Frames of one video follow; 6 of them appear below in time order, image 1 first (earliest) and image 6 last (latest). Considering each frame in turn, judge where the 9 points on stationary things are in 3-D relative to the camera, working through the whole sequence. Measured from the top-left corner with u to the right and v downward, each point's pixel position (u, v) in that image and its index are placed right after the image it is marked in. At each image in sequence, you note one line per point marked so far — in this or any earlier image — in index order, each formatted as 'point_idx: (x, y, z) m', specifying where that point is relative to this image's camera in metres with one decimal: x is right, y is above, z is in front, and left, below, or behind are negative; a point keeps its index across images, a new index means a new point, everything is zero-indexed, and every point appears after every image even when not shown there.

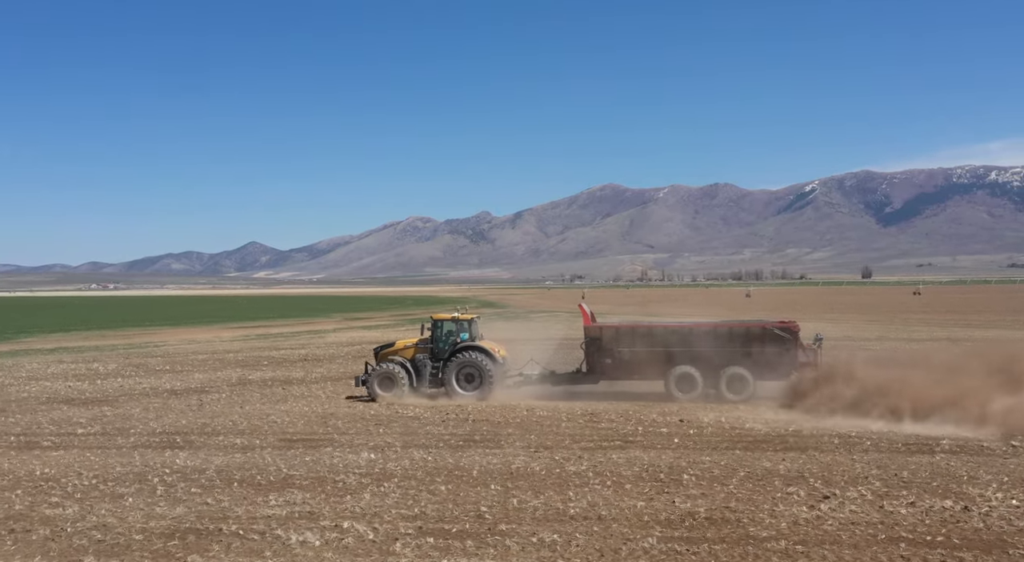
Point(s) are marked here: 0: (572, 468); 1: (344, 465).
0: (+0.9, -2.5, +12.7) m
1: (-2.4, -2.6, +13.5) m
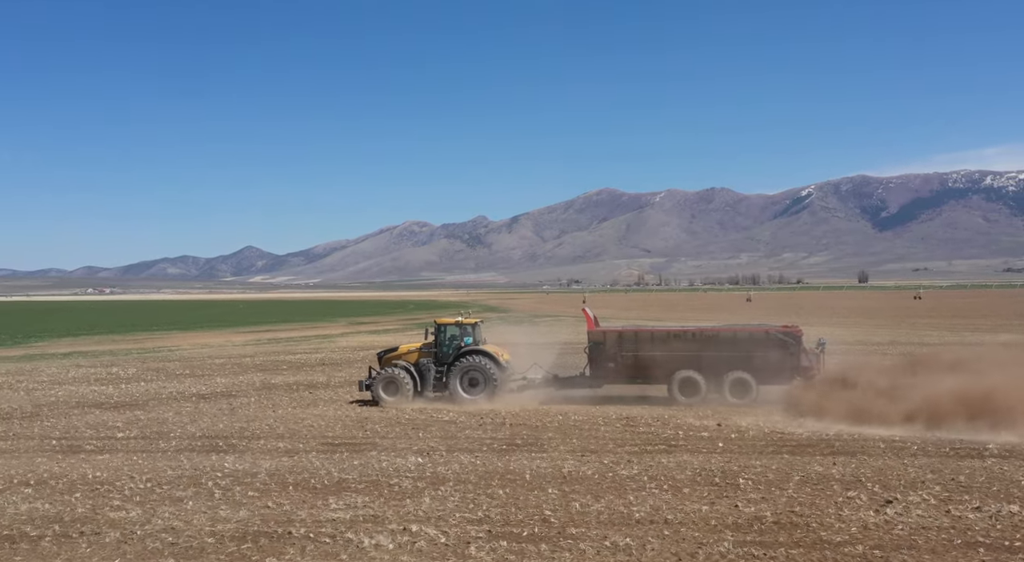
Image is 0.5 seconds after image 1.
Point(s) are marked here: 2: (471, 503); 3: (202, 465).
0: (+1.5, -2.6, +12.7) m
1: (-1.7, -2.7, +13.6) m
2: (-0.4, -2.5, +10.6) m
3: (-4.6, -2.8, +14.3) m
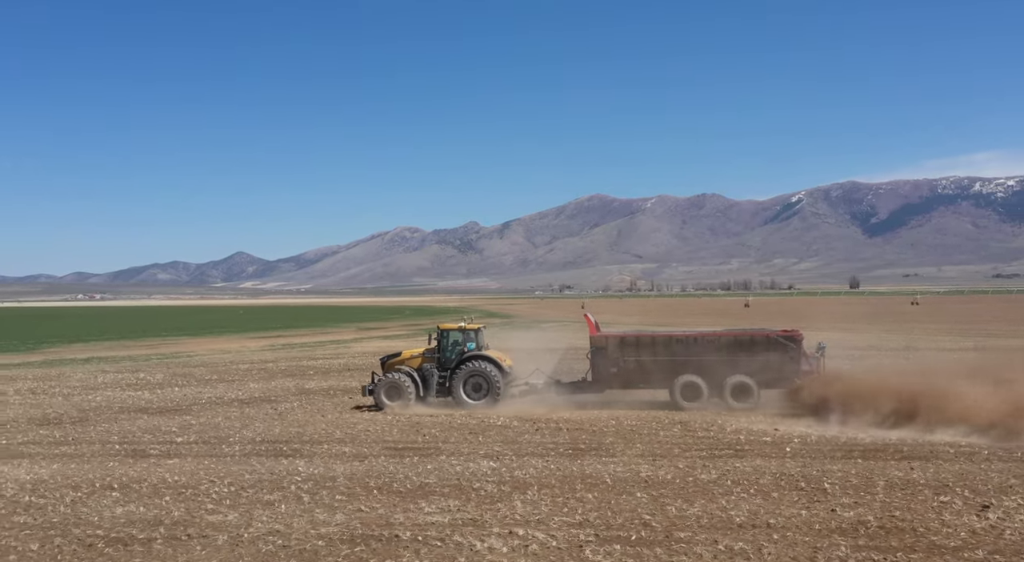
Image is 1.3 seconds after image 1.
0: (+2.6, -2.6, +12.7) m
1: (-0.6, -2.8, +13.6) m
2: (+0.6, -2.6, +10.7) m
3: (-3.5, -2.9, +14.4) m
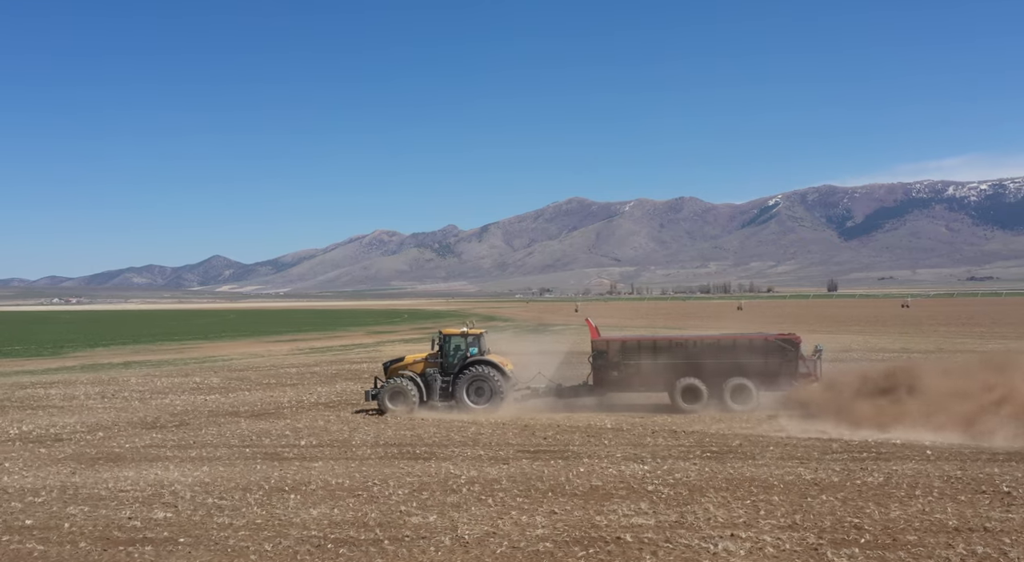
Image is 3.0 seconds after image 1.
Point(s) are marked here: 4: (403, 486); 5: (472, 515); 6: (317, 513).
0: (+4.9, -2.7, +12.7) m
1: (+1.7, -2.8, +13.7) m
2: (+2.8, -2.6, +10.7) m
3: (-1.2, -2.9, +14.5) m
4: (-1.5, -2.8, +13.0) m
5: (-0.4, -2.7, +10.8) m
6: (-2.3, -2.8, +11.2) m
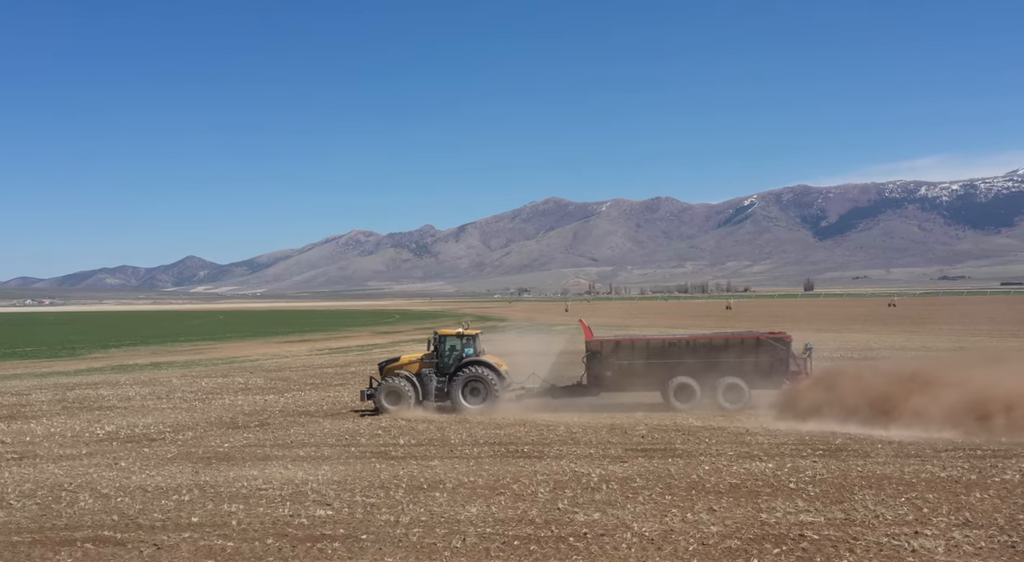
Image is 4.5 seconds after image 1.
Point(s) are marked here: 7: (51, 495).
0: (+6.8, -2.7, +12.7) m
1: (+3.6, -2.8, +13.8) m
2: (+4.7, -2.6, +10.8) m
3: (+0.7, -2.9, +14.6) m
4: (+0.4, -2.8, +13.1) m
5: (+1.4, -2.7, +10.9) m
6: (-0.5, -2.8, +11.4) m
7: (-6.5, -3.0, +13.4) m
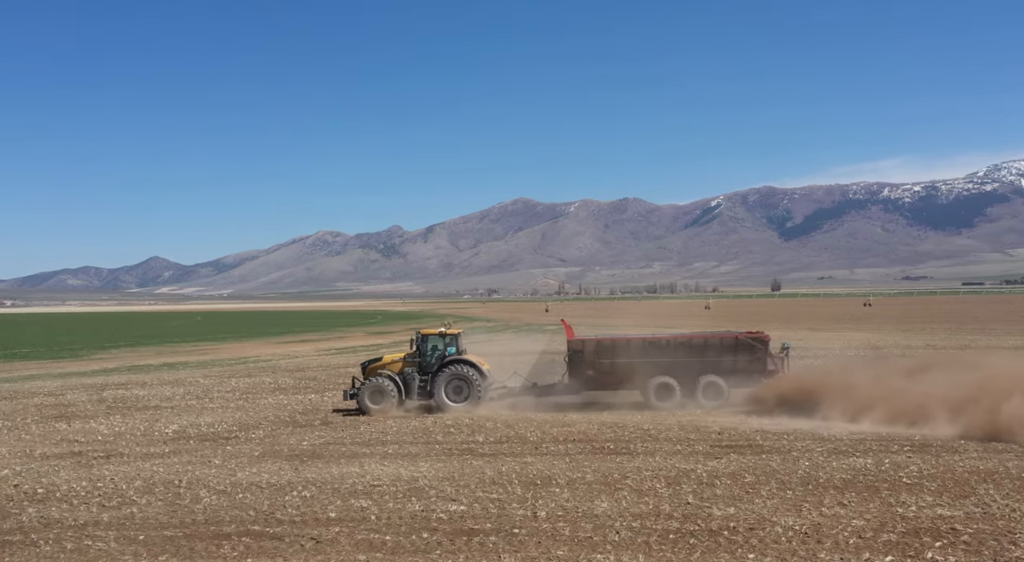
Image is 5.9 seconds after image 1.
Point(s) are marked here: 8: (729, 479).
0: (+8.4, -2.6, +12.9) m
1: (+5.2, -2.8, +13.9) m
2: (+6.3, -2.6, +10.9) m
3: (+2.3, -2.9, +14.8) m
4: (+2.0, -2.8, +13.3) m
5: (+3.0, -2.7, +11.1) m
6: (+1.1, -2.7, +11.5) m
7: (-4.9, -3.0, +13.6) m
8: (+3.1, -2.8, +13.3) m
